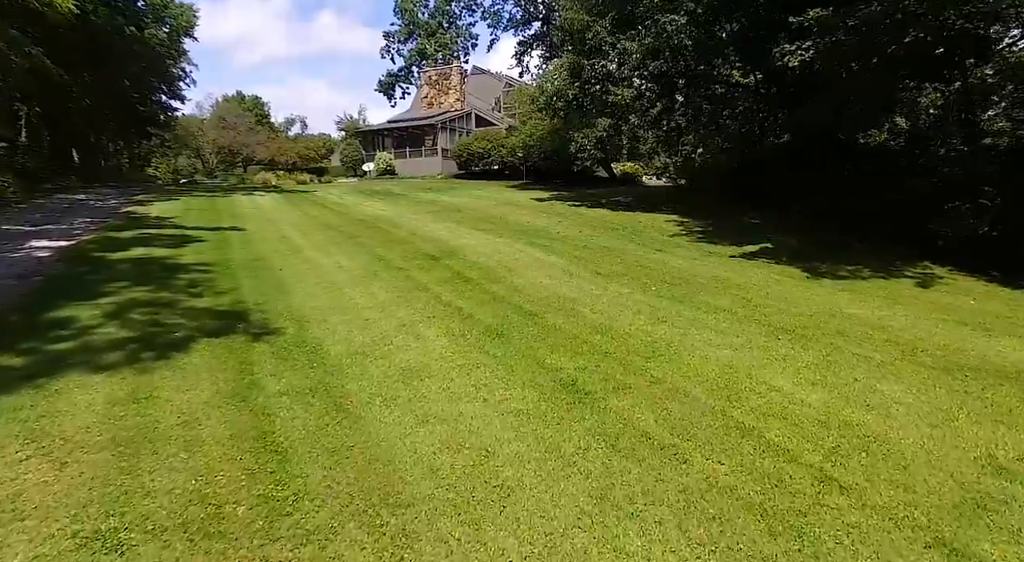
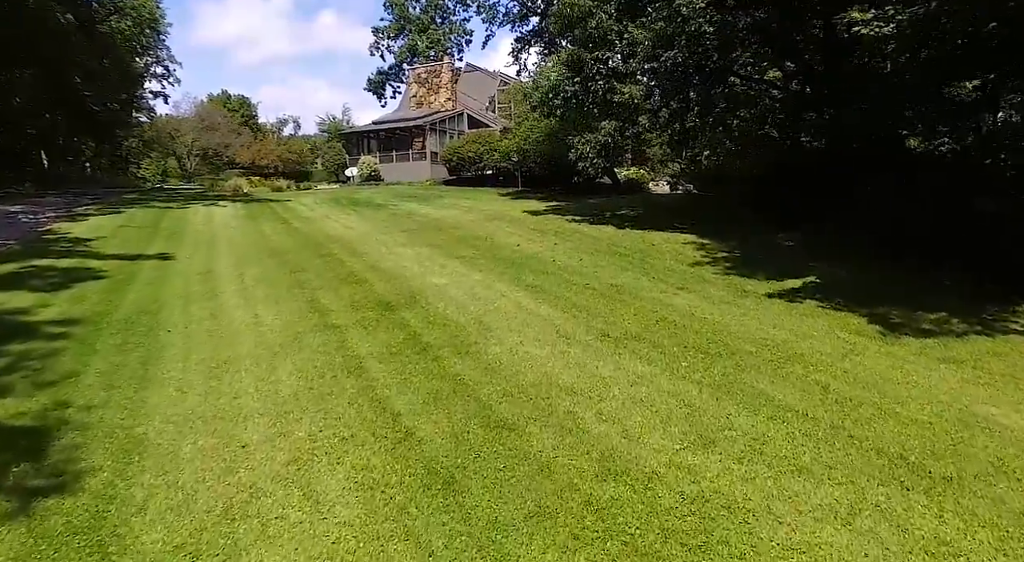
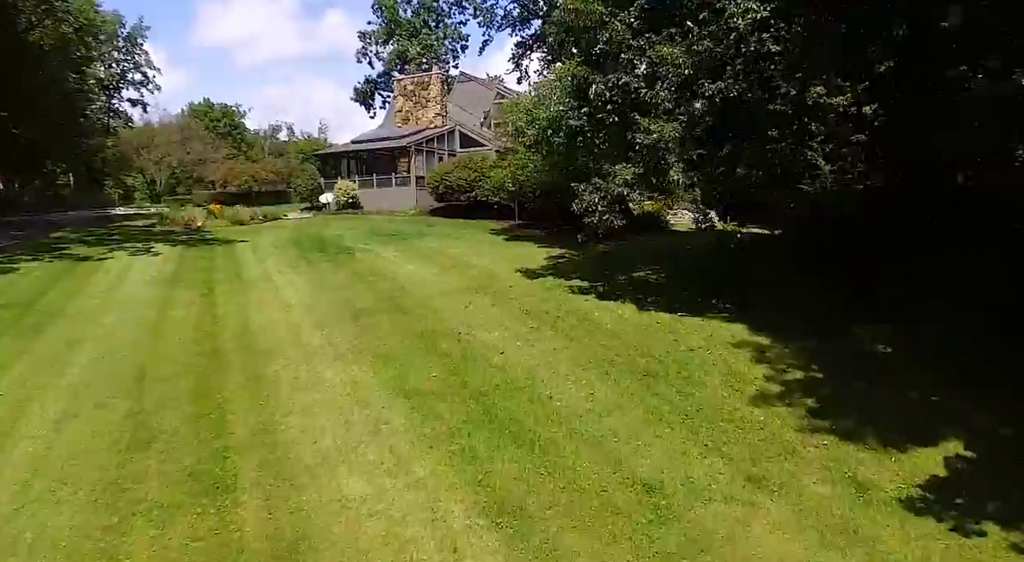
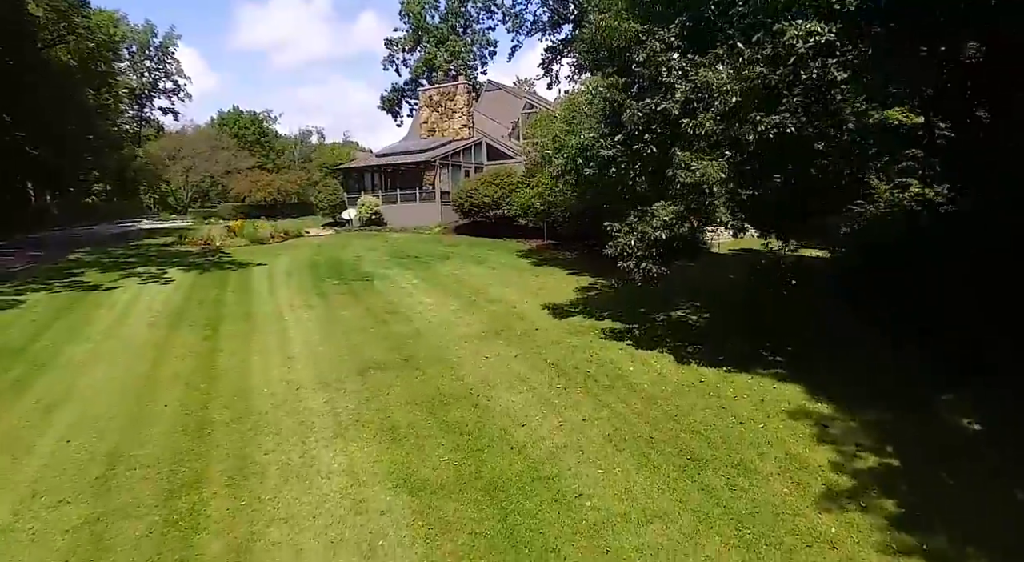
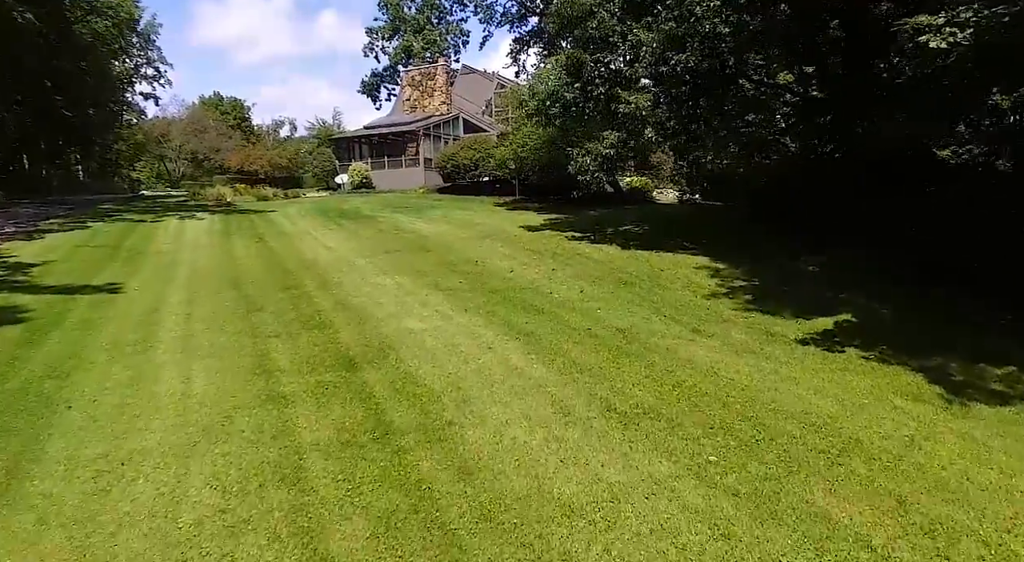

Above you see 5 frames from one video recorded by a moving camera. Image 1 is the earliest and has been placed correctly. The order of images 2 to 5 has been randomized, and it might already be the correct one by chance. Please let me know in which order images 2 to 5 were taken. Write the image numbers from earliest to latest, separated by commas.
2, 5, 3, 4
